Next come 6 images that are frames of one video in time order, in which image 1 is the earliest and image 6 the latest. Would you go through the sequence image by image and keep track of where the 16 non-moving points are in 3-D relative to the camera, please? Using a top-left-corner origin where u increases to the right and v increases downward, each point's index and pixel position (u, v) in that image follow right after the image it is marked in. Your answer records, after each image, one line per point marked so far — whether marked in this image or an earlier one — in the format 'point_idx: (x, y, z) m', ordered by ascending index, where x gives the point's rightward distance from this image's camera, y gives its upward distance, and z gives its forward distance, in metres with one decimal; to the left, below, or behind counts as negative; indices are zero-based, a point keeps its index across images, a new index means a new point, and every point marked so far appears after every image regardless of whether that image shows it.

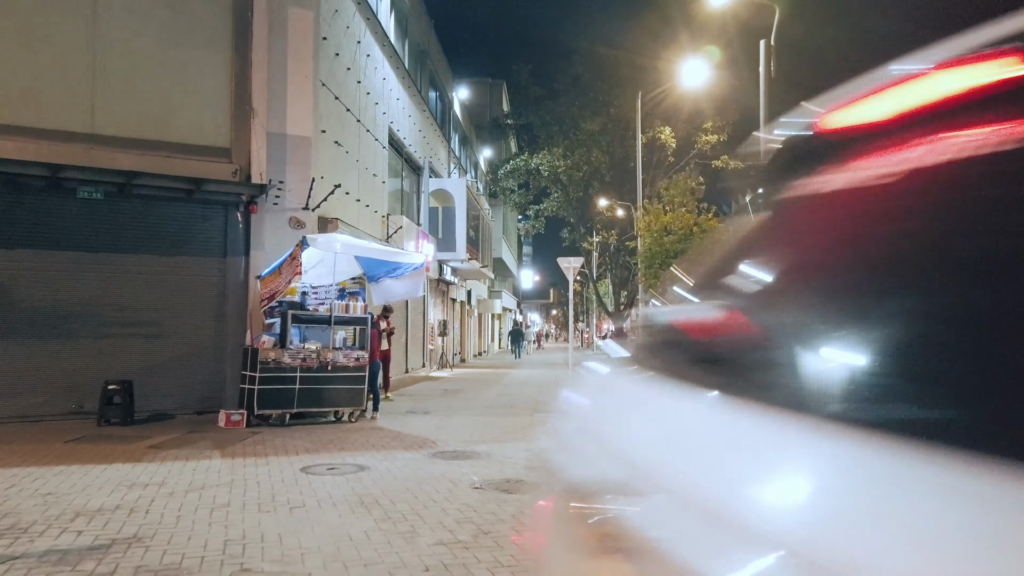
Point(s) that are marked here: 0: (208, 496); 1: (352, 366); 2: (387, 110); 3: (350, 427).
0: (-2.6, -1.8, +6.6) m
1: (-2.5, -1.2, +11.9) m
2: (-3.2, +4.5, +19.4) m
3: (-2.4, -2.1, +11.4) m
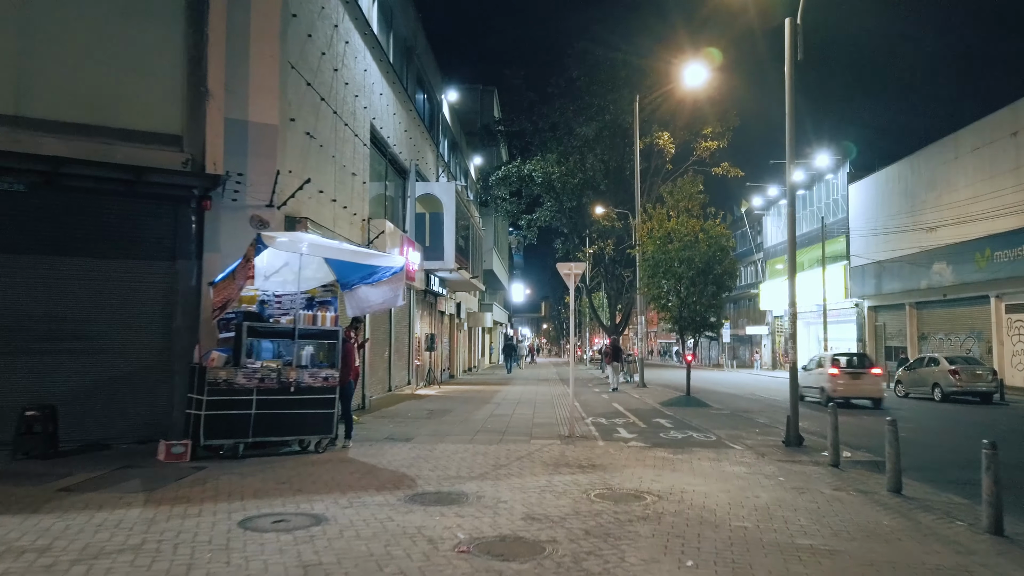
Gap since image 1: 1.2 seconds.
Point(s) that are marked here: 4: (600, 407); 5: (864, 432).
0: (-2.6, -1.8, +4.9) m
1: (-2.6, -1.3, +10.2) m
2: (-3.3, +4.3, +17.8) m
3: (-2.5, -2.2, +9.7) m
4: (+2.1, -2.9, +18.6) m
5: (+6.7, -2.8, +14.6) m
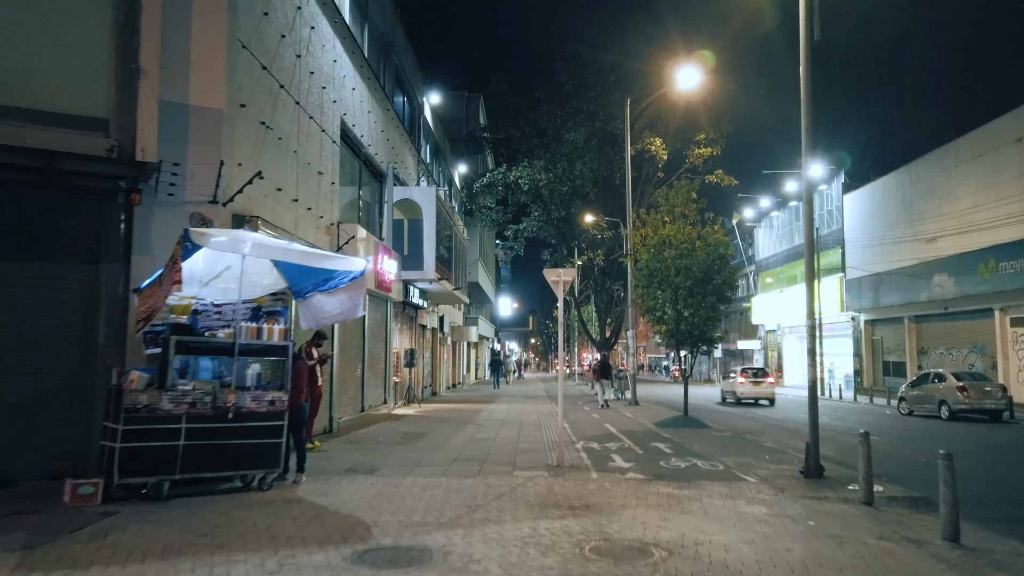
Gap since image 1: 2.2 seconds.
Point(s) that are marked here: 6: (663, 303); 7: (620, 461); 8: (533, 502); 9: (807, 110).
0: (-2.8, -1.8, +3.4) m
1: (-2.8, -1.4, +8.7) m
2: (-3.7, +4.0, +16.4) m
3: (-2.7, -2.3, +8.2) m
4: (+1.7, -3.1, +17.1) m
5: (+6.4, -2.9, +13.2) m
6: (+3.7, -0.4, +18.7) m
7: (+1.6, -2.6, +11.6) m
8: (+0.2, -2.3, +8.2) m
9: (+4.2, +2.5, +10.9) m
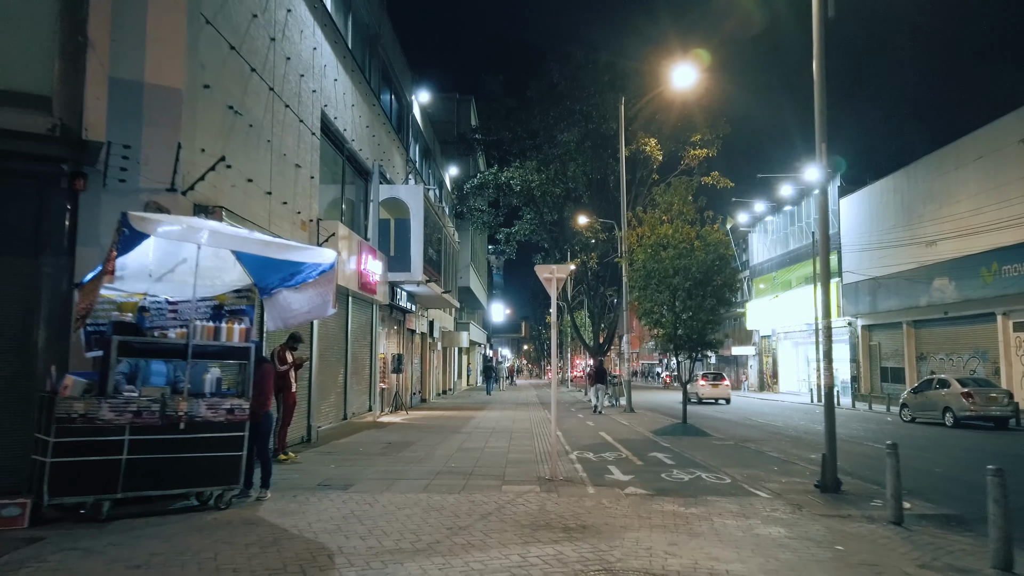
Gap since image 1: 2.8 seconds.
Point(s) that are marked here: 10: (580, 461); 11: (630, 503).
0: (-2.9, -1.7, +2.4) m
1: (-2.9, -1.4, +7.8) m
2: (-3.9, +4.0, +15.5) m
3: (-2.9, -2.2, +7.2) m
4: (+1.5, -3.2, +16.2) m
5: (+6.2, -2.9, +12.3) m
6: (+3.5, -0.4, +17.9) m
7: (+1.5, -2.6, +10.7) m
8: (+0.1, -2.2, +7.3) m
9: (+4.0, +2.6, +10.1) m
10: (+1.0, -2.7, +11.7) m
11: (+1.3, -2.3, +8.3) m
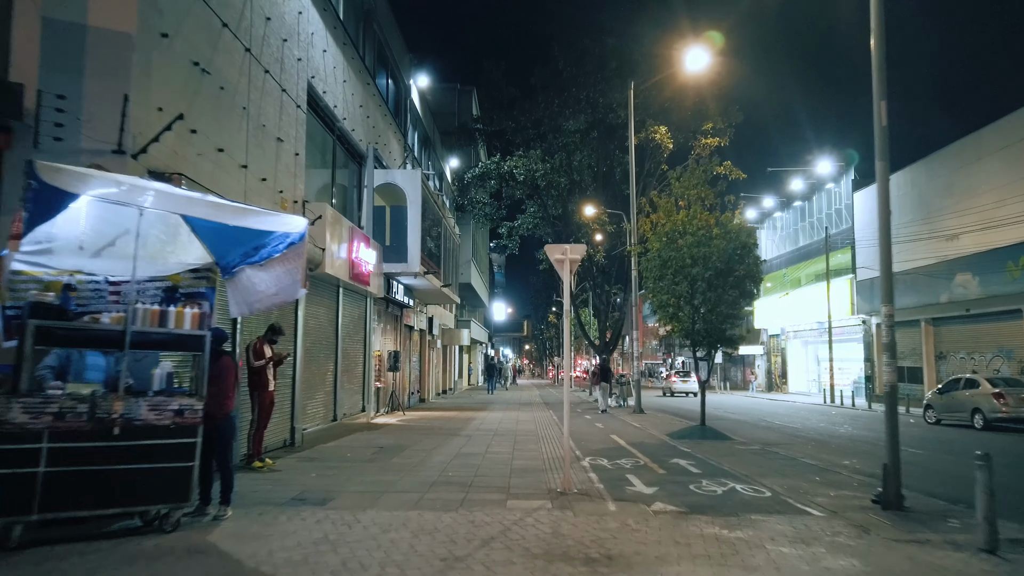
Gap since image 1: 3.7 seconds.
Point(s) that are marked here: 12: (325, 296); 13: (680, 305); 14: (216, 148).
0: (-2.8, -1.5, +1.1) m
1: (-2.9, -1.2, +6.4) m
2: (-3.8, +4.2, +14.1) m
3: (-2.8, -2.0, +5.9) m
4: (+1.6, -3.0, +14.8) m
5: (+6.3, -2.7, +11.0) m
6: (+3.5, -0.2, +16.5) m
7: (+1.5, -2.4, +9.3) m
8: (+0.2, -2.0, +5.9) m
9: (+4.1, +2.8, +8.7) m
10: (+1.1, -2.5, +10.4) m
11: (+1.3, -2.1, +6.9) m
12: (-3.8, -0.2, +15.7) m
13: (+3.6, -0.4, +16.5) m
14: (-3.9, +1.8, +10.0) m
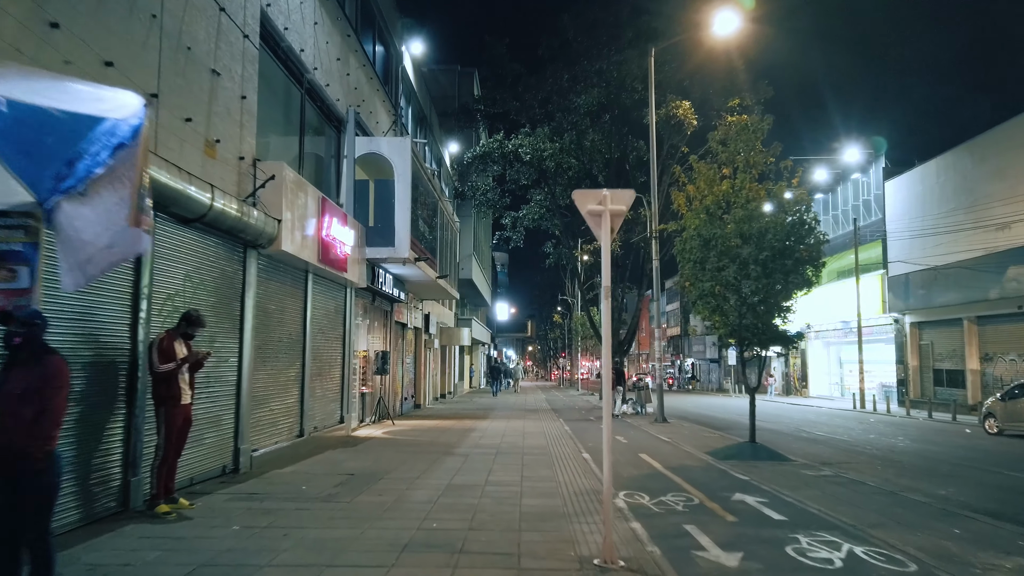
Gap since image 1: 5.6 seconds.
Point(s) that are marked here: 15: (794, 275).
0: (-2.7, -1.2, -1.9) m
1: (-2.8, -0.9, +3.4) m
2: (-3.7, +4.5, +11.1) m
3: (-2.7, -1.7, +2.9) m
4: (+1.7, -2.7, +11.8) m
5: (+6.4, -2.5, +7.9) m
6: (+3.7, 0.0, +13.5) m
7: (+1.6, -2.1, +6.3) m
8: (+0.3, -1.8, +2.9) m
9: (+4.2, +3.0, +5.7) m
10: (+1.2, -2.2, +7.4) m
11: (+1.4, -1.9, +3.9) m
12: (-3.7, +0.1, +12.7) m
13: (+3.7, -0.1, +13.5) m
14: (-3.8, +2.1, +7.0) m
15: (+4.9, +0.2, +13.1) m
